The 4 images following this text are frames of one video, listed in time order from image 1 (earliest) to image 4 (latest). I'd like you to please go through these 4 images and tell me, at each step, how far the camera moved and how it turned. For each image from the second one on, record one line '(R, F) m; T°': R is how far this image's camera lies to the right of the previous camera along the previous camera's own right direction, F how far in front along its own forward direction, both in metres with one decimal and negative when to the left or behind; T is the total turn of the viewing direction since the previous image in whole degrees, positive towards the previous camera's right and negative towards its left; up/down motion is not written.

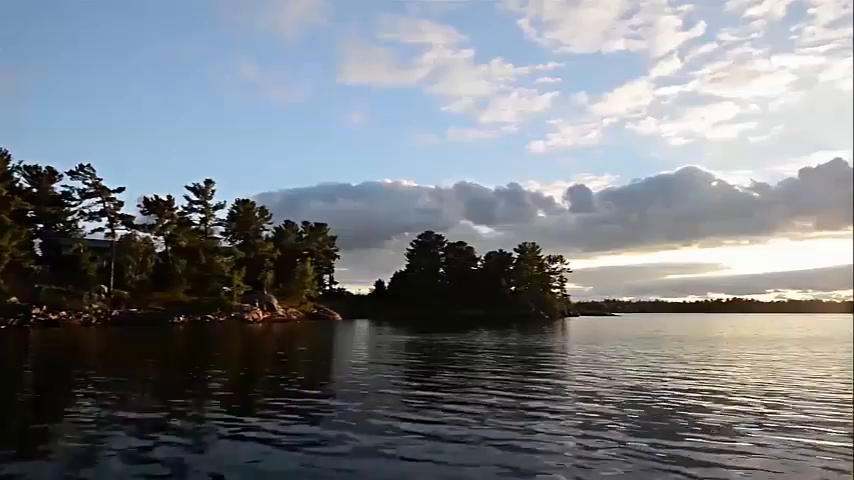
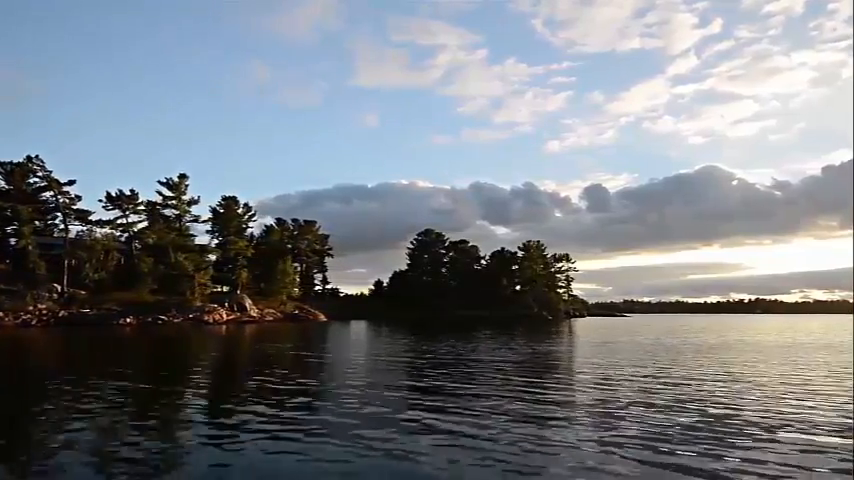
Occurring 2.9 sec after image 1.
(+2.6, +3.4) m; -1°
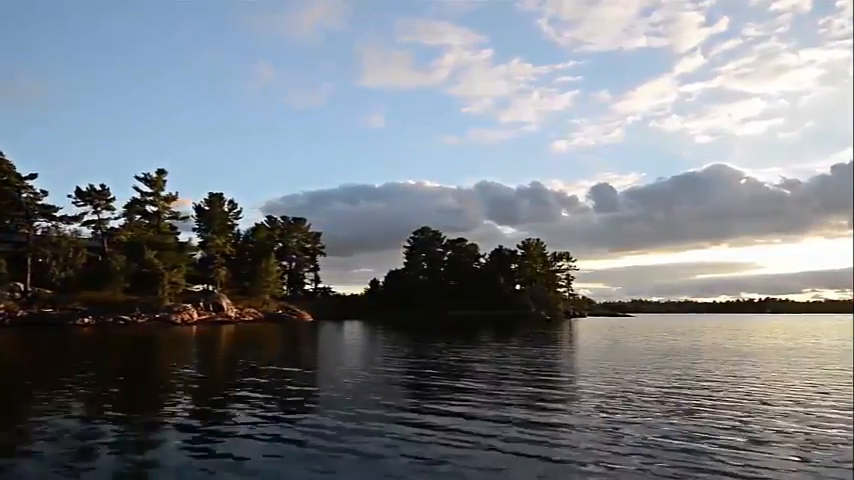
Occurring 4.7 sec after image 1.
(+1.7, +2.1) m; -1°
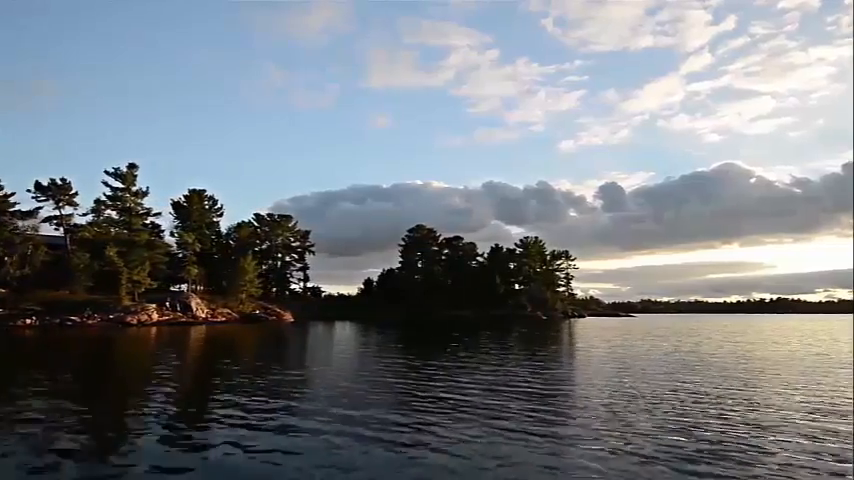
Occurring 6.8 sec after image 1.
(+2.0, +2.5) m; -1°
